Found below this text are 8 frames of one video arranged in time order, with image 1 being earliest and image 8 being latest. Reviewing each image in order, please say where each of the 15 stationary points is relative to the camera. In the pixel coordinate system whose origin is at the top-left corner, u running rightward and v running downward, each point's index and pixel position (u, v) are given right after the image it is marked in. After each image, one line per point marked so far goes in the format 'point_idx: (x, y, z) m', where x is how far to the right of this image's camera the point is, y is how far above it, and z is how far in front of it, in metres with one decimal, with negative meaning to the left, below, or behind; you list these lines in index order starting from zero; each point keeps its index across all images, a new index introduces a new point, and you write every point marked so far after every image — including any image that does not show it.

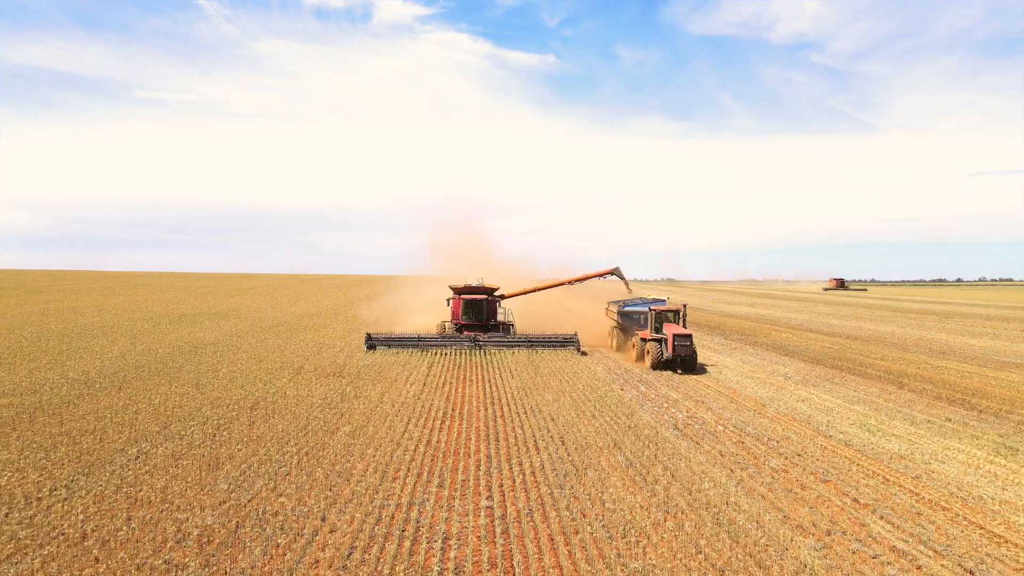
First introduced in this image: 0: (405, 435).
0: (-2.2, -3.1, +12.0) m
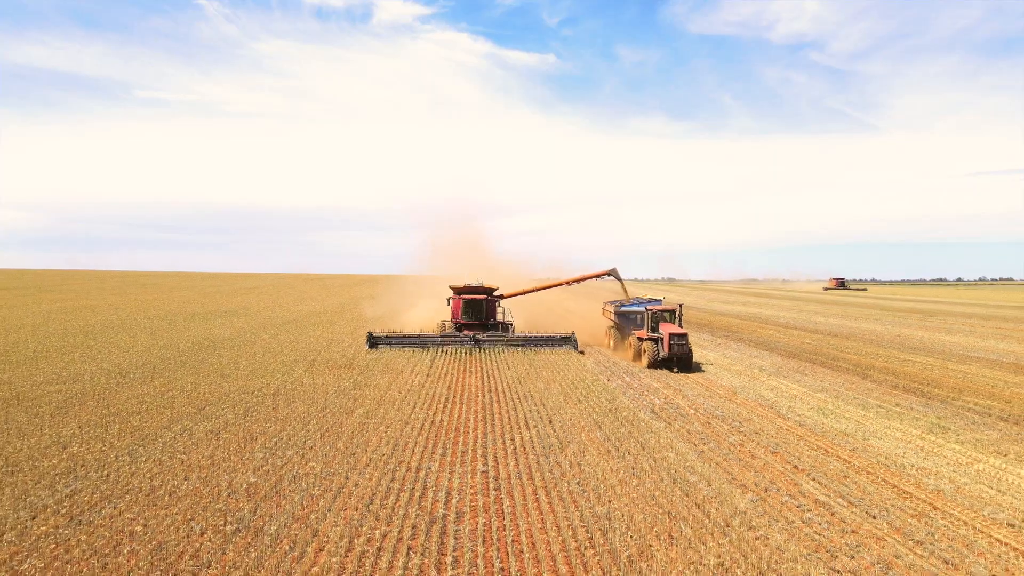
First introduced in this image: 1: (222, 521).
0: (-2.4, -3.0, +13.7) m
1: (-4.0, -3.2, +8.1) m
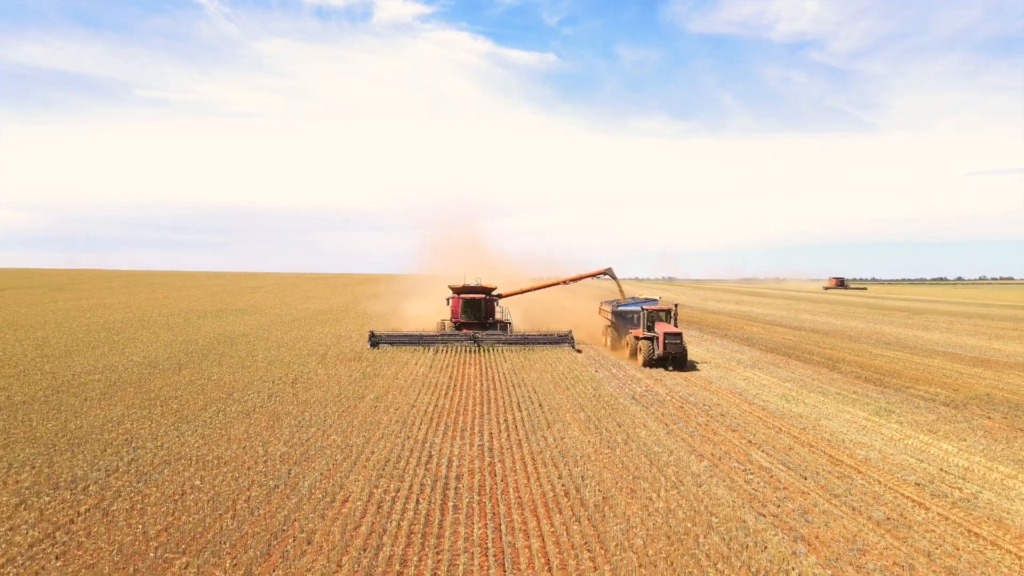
0: (-2.5, -3.0, +15.4) m
1: (-4.2, -3.2, +9.8) m
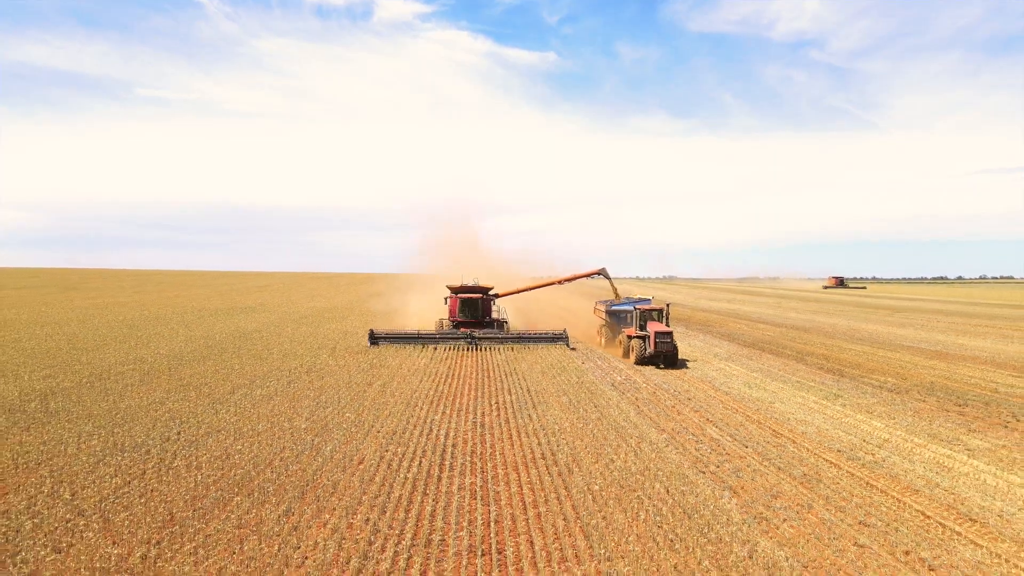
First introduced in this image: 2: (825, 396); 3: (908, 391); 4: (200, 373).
0: (-2.8, -3.0, +17.4) m
1: (-4.5, -3.2, +11.8) m
2: (+9.5, -3.3, +17.4) m
3: (+12.5, -3.2, +18.2) m
4: (-10.2, -2.8, +18.8) m
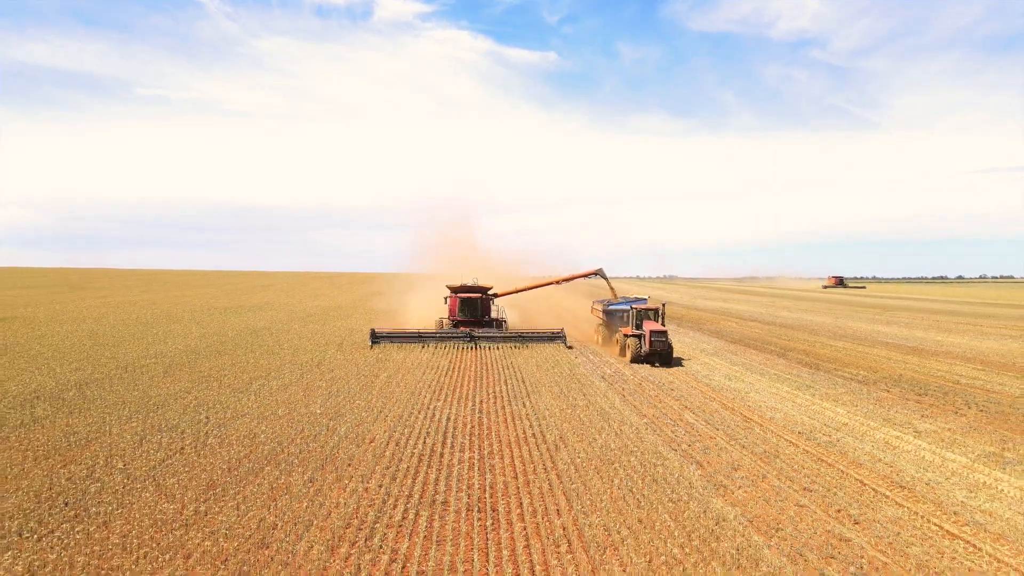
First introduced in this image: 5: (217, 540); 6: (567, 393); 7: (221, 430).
0: (-2.9, -2.9, +18.8) m
1: (-4.6, -3.2, +13.2) m
2: (+9.4, -3.2, +18.8) m
3: (+12.4, -3.2, +19.6) m
4: (-10.3, -2.7, +20.2) m
5: (-4.0, -3.4, +7.8) m
6: (+1.7, -3.1, +17.3) m
7: (-6.5, -3.2, +12.9) m
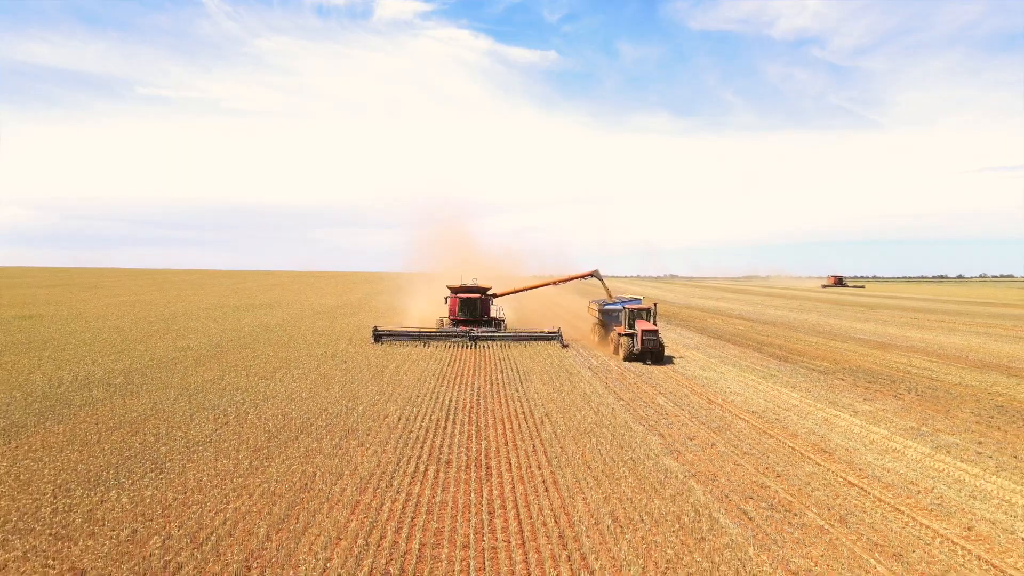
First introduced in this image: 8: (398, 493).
0: (-3.1, -2.9, +21.0) m
1: (-4.8, -3.2, +15.4) m
2: (+9.2, -3.2, +21.0) m
3: (+12.2, -3.2, +21.8) m
4: (-10.5, -2.7, +22.3) m
5: (-4.2, -3.4, +10.0) m
6: (+1.5, -3.1, +19.5) m
7: (-6.7, -3.2, +15.0) m
8: (-1.9, -3.4, +9.7) m
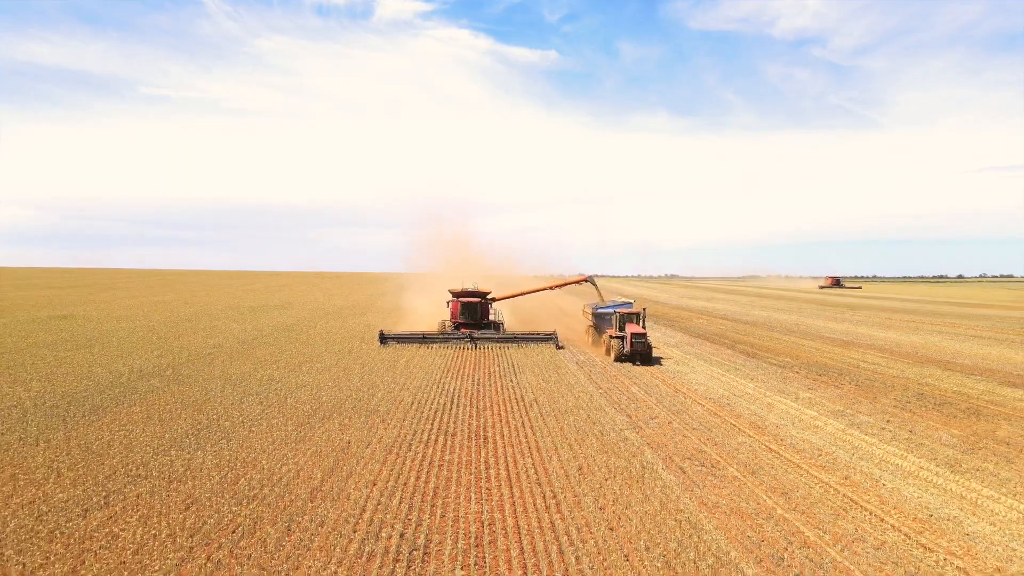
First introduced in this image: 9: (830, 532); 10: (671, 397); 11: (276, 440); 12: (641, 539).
0: (-3.3, -3.1, +23.9) m
1: (-5.0, -3.3, +18.3) m
2: (+9.0, -3.4, +23.9) m
3: (+12.1, -3.4, +24.7) m
4: (-10.7, -2.9, +25.2) m
5: (-4.4, -3.6, +12.9) m
6: (+1.3, -3.3, +22.4) m
7: (-6.9, -3.3, +17.9) m
8: (-2.1, -3.6, +12.6) m
9: (+5.1, -3.9, +9.2) m
10: (+5.2, -3.6, +19.0) m
11: (-5.5, -3.5, +13.4) m
12: (+1.9, -3.8, +8.8) m
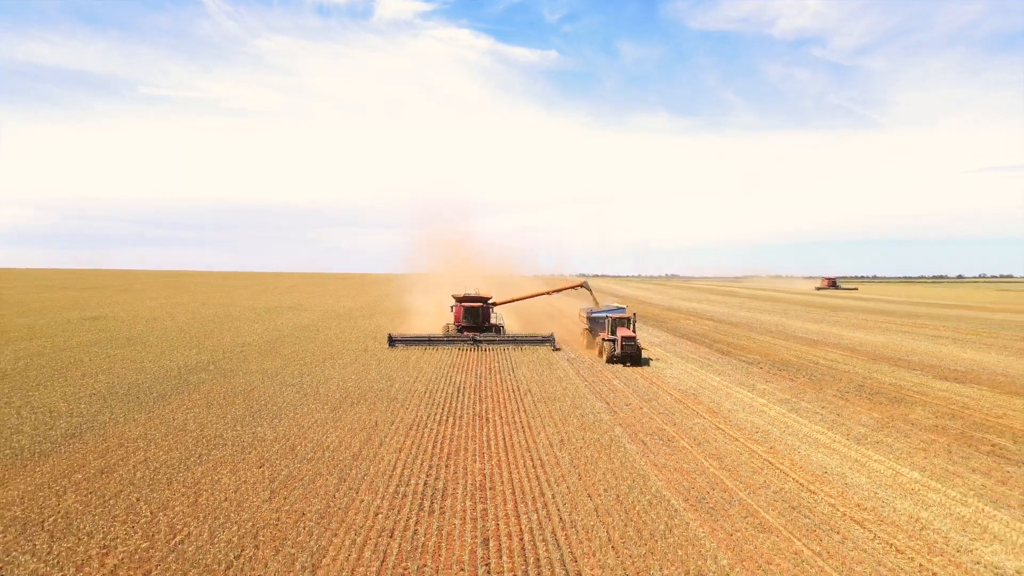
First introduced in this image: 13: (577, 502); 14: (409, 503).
0: (-3.4, -3.4, +27.0) m
1: (-5.1, -3.6, +21.4) m
2: (+8.9, -3.6, +27.0) m
3: (+12.0, -3.6, +27.8) m
4: (-10.8, -3.1, +28.4) m
5: (-4.5, -3.8, +16.0) m
6: (+1.2, -3.6, +25.5) m
7: (-7.0, -3.6, +21.0) m
8: (-2.2, -3.9, +15.7) m
9: (+5.0, -4.2, +12.4) m
10: (+5.1, -3.8, +22.1) m
11: (-5.6, -3.8, +16.5) m
12: (+1.8, -4.1, +11.9) m
13: (+1.3, -4.1, +11.1) m
14: (-2.0, -4.2, +11.1) m
